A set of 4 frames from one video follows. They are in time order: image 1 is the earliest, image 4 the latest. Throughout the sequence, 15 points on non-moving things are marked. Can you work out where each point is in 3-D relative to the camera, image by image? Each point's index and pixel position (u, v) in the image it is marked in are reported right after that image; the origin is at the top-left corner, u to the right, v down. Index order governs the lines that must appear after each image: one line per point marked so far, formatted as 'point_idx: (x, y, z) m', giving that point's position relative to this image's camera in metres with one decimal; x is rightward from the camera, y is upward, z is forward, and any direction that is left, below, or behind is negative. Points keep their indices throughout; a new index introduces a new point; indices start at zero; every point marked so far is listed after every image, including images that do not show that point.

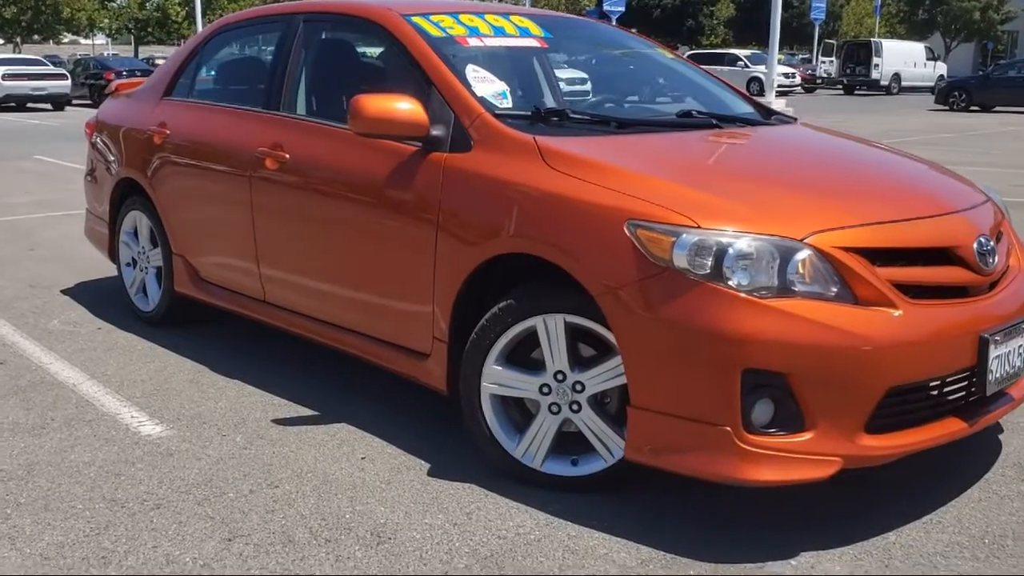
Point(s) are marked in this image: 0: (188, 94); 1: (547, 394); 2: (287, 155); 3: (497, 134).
0: (-1.7, +1.0, +5.5) m
1: (+0.1, -0.4, +3.5) m
2: (-1.0, +0.6, +4.5) m
3: (0.0, +0.6, +3.7) m
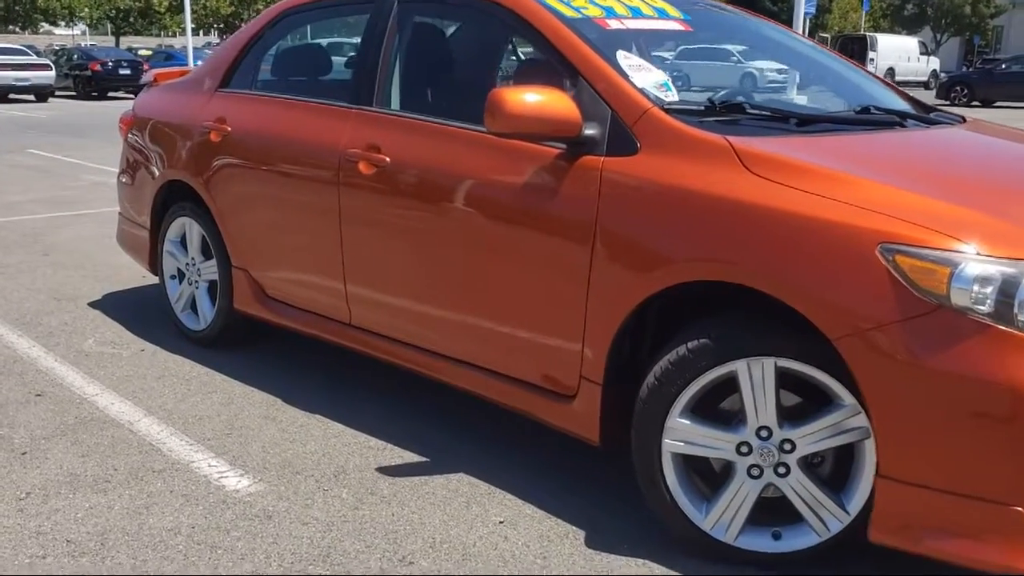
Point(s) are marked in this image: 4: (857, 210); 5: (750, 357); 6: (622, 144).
0: (-1.2, +0.9, +4.8) m
1: (+0.7, -0.5, +2.9) m
2: (-0.5, +0.5, +3.9) m
3: (+0.5, +0.5, +3.1) m
4: (+0.9, +0.2, +2.7) m
5: (+0.6, -0.2, +2.8) m
6: (+0.3, +0.4, +3.2) m
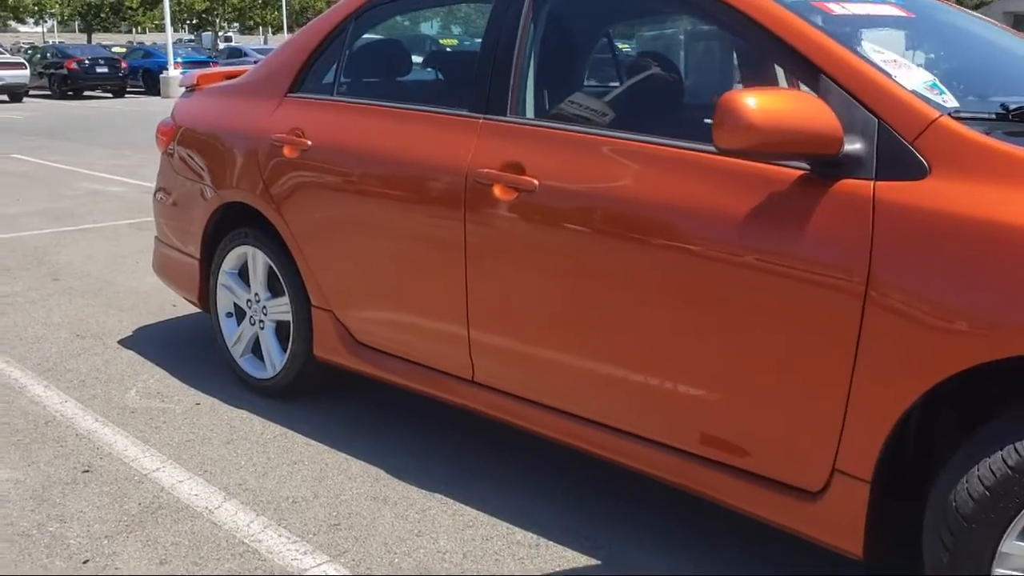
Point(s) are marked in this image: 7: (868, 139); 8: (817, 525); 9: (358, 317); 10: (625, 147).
0: (-0.7, +0.8, +4.0) m
1: (+1.2, -0.6, +2.1) m
2: (+0.1, +0.3, +3.1) m
3: (+1.1, +0.3, +2.3) m
4: (+1.5, +0.1, +1.9) m
5: (+1.2, -0.3, +2.0) m
6: (+0.9, +0.3, +2.4) m
7: (+0.8, +0.4, +2.5) m
8: (+0.8, -0.6, +2.6) m
9: (-0.6, -0.1, +3.9) m
10: (+0.3, +0.4, +3.0) m
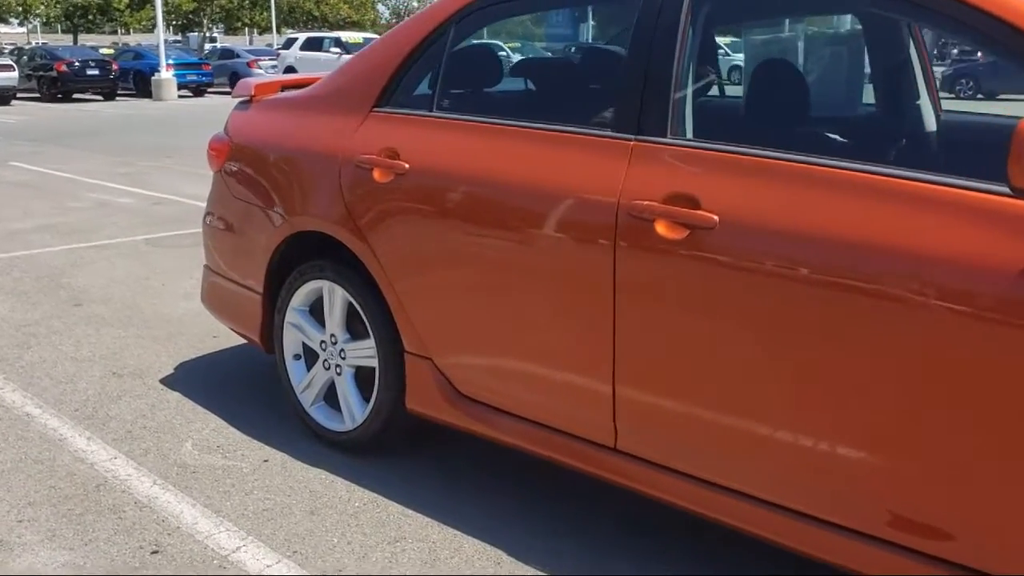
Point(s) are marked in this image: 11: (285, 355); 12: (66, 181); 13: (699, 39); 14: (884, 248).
0: (-0.3, +0.6, +3.5) m
1: (+1.7, -0.8, +1.6) m
2: (+0.5, +0.2, +2.6) m
3: (+1.5, +0.2, +1.8) m
4: (+1.9, -0.1, +1.4) m
5: (+1.7, -0.5, +1.5) m
6: (+1.4, +0.1, +1.9) m
7: (+1.3, +0.2, +2.0) m
8: (+1.2, -0.7, +2.1) m
9: (-0.2, -0.3, +3.4) m
10: (+0.8, +0.3, +2.5) m
11: (-0.9, -0.3, +4.0) m
12: (-5.2, +1.3, +11.9) m
13: (+0.5, +0.7, +2.8) m
14: (+0.8, +0.1, +2.3) m
